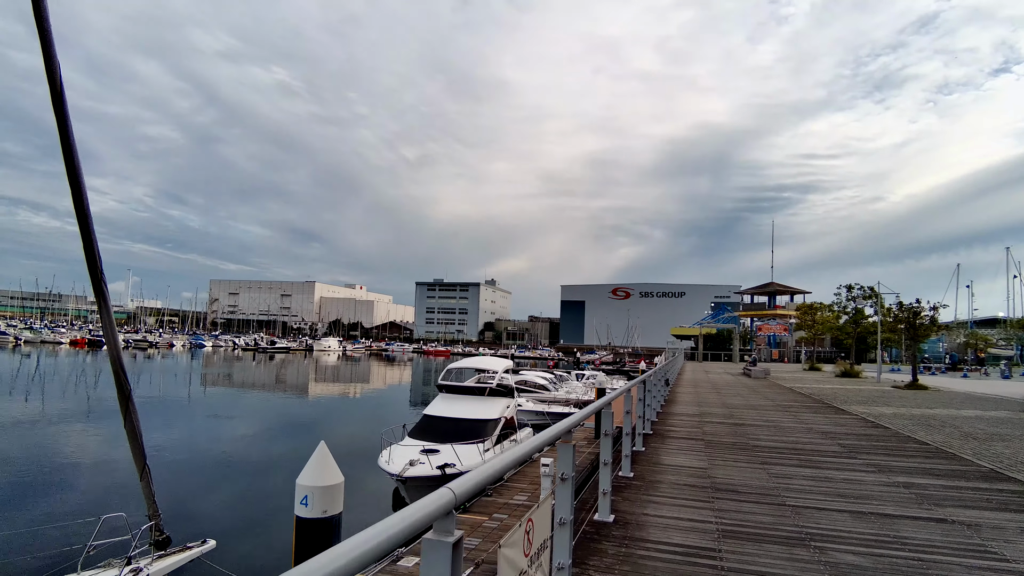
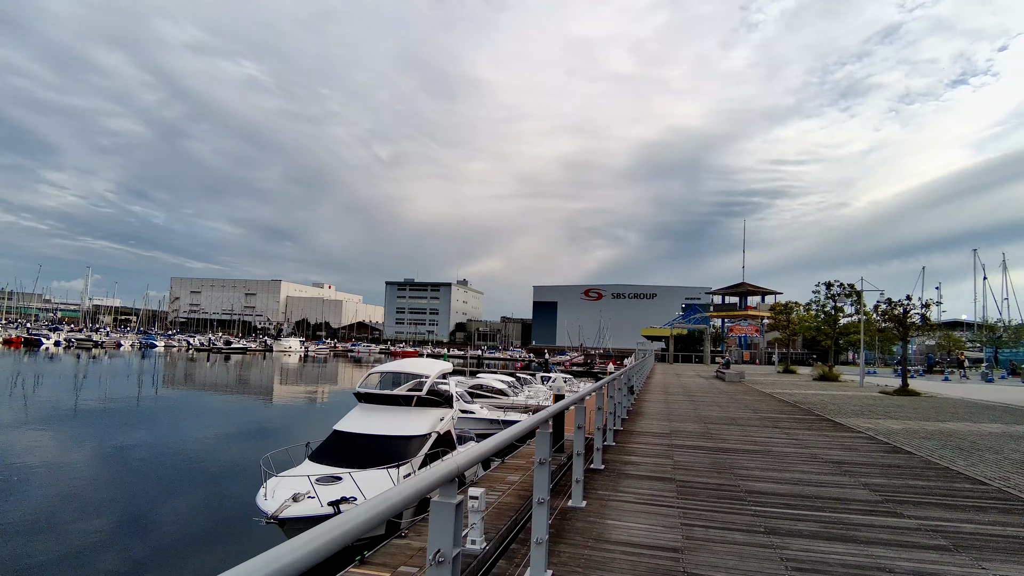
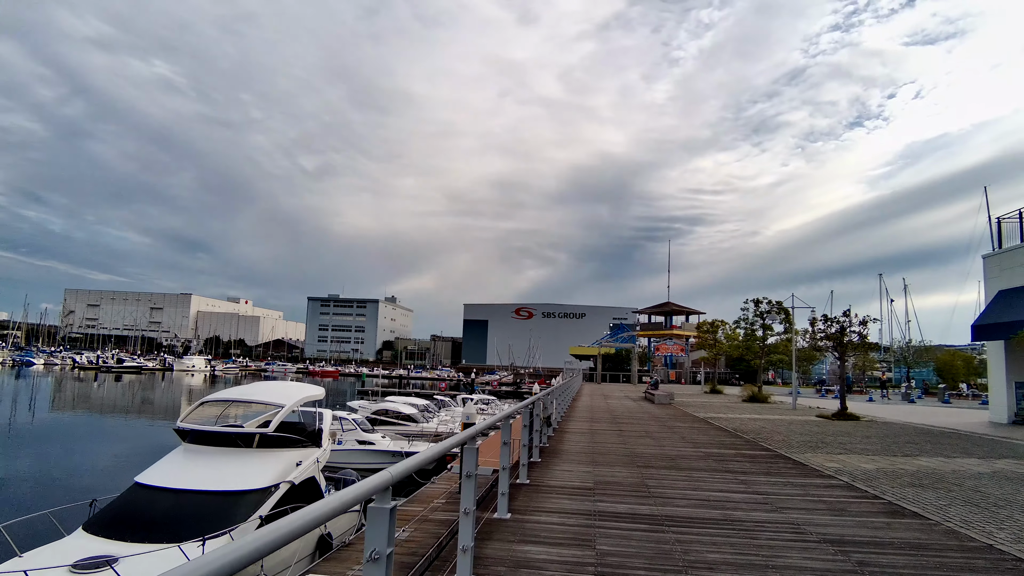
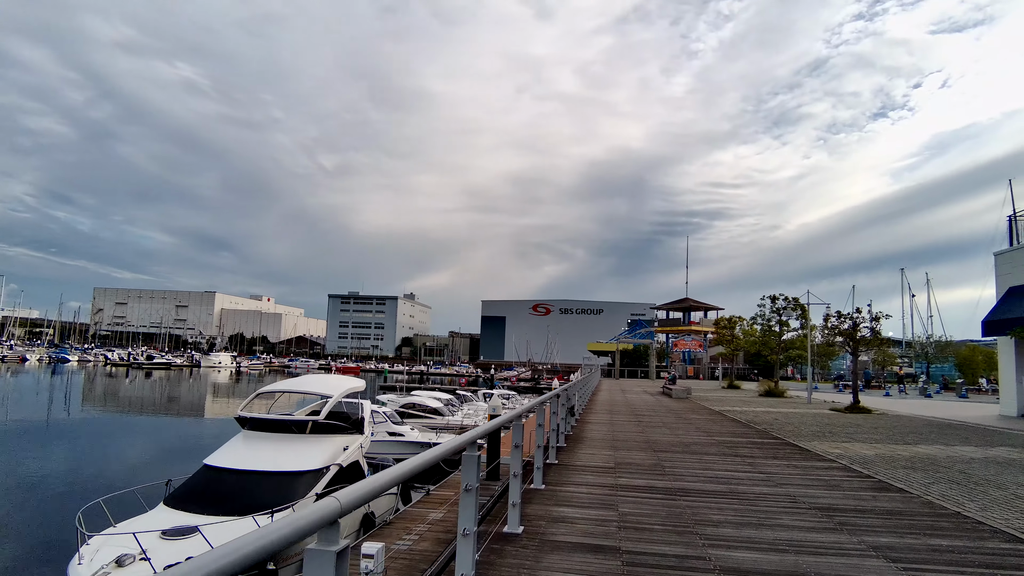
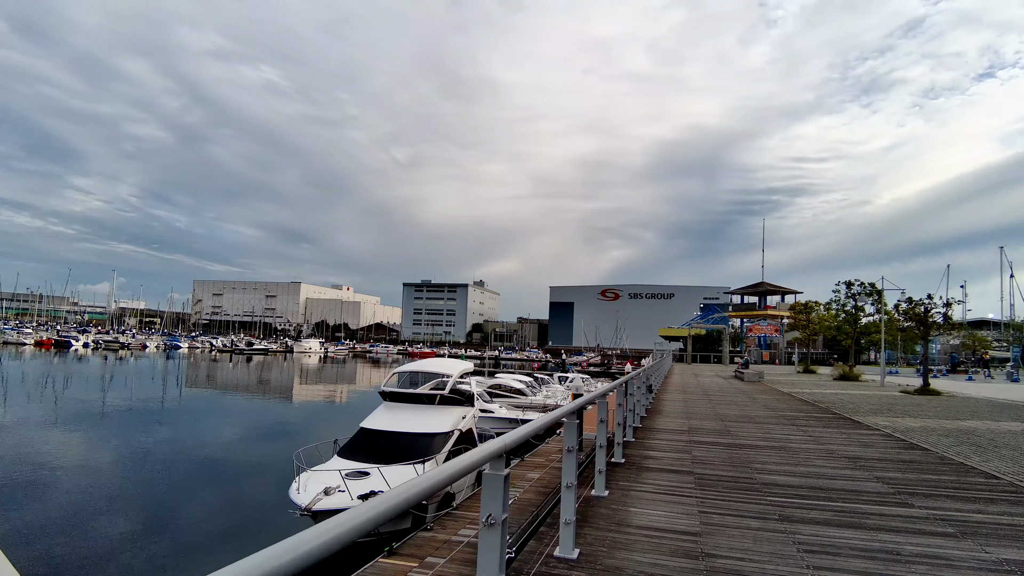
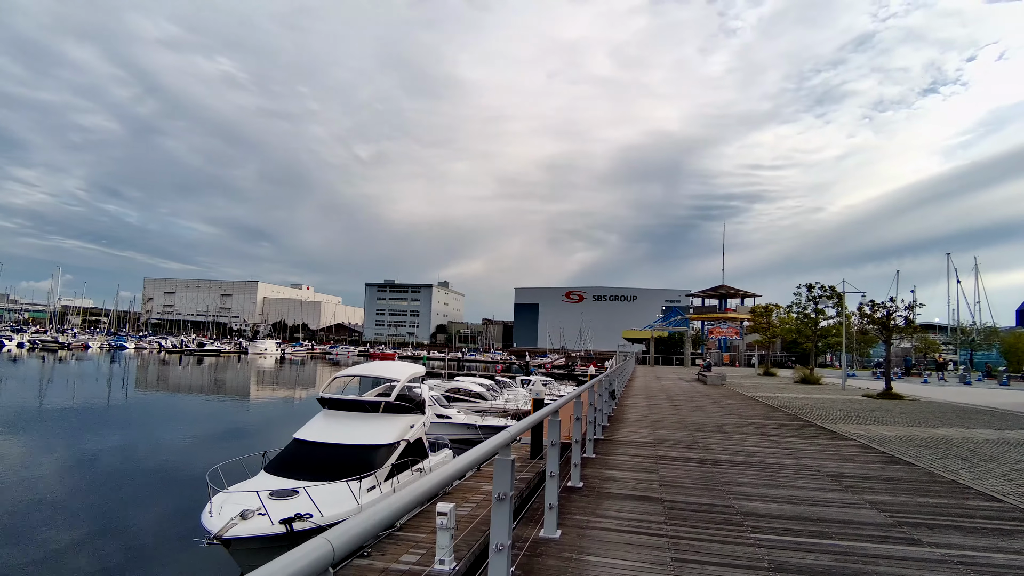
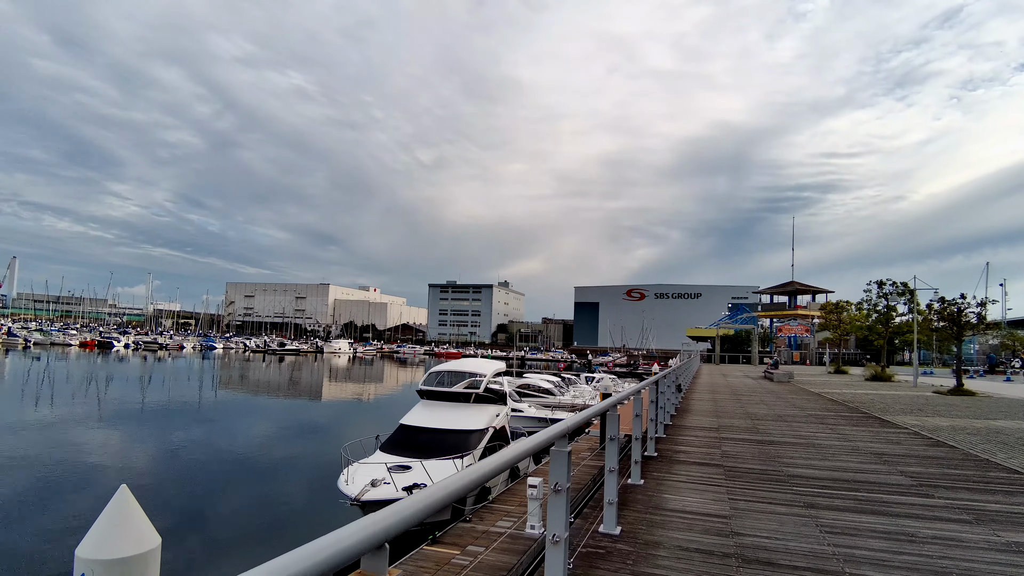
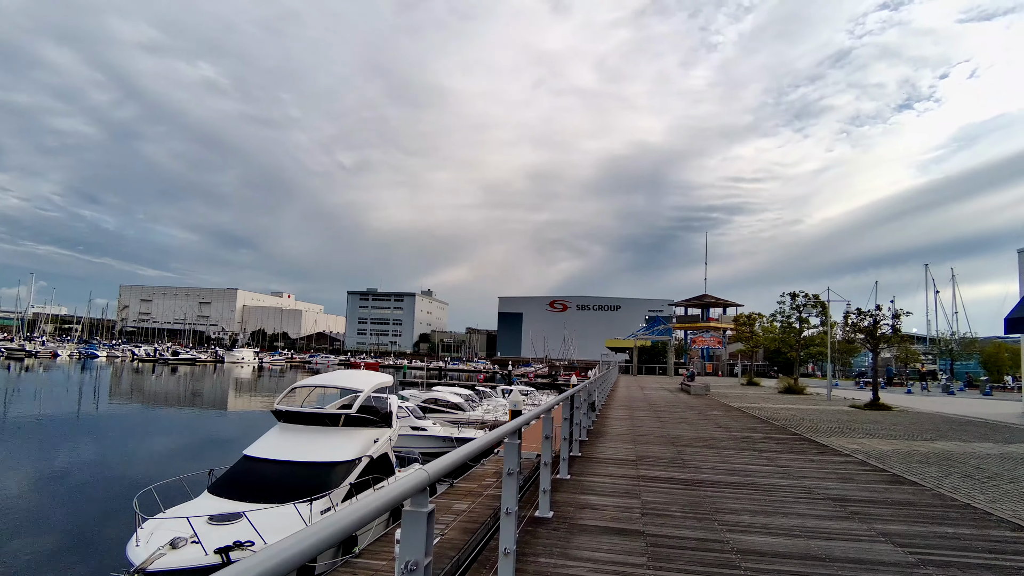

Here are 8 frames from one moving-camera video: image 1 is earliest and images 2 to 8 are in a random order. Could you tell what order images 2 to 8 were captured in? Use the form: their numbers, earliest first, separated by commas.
7, 5, 2, 6, 8, 4, 3
